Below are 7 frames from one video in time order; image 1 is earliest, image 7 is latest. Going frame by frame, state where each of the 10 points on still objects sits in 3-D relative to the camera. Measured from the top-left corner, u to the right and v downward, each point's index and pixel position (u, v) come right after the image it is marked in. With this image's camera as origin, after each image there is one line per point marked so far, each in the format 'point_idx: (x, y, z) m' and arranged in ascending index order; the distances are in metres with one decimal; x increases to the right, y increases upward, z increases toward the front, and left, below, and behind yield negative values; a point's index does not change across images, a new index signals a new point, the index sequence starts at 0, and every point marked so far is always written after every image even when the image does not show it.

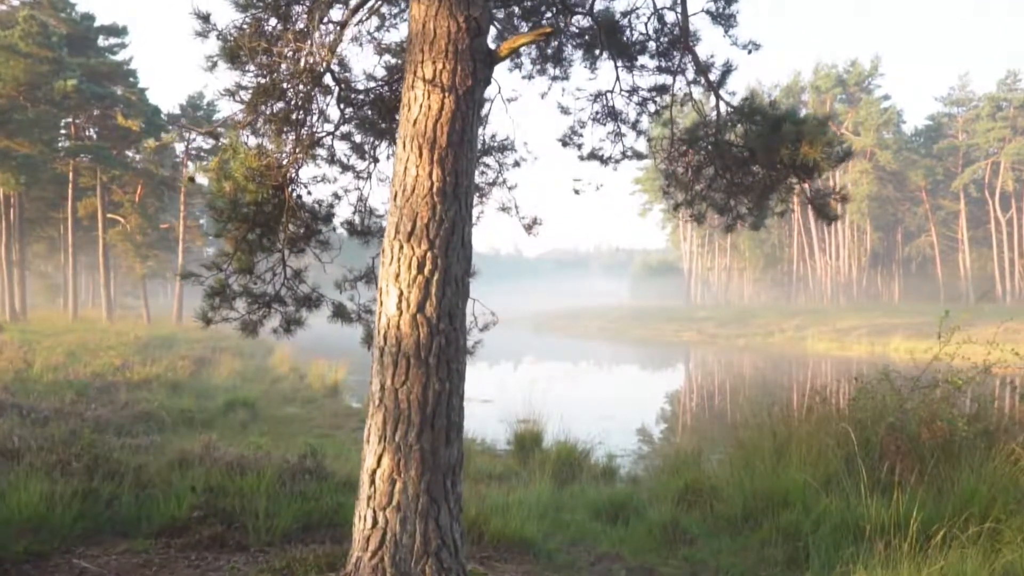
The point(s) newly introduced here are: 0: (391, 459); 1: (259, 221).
0: (-0.5, -0.8, +3.5) m
1: (-1.6, +0.4, +4.9) m
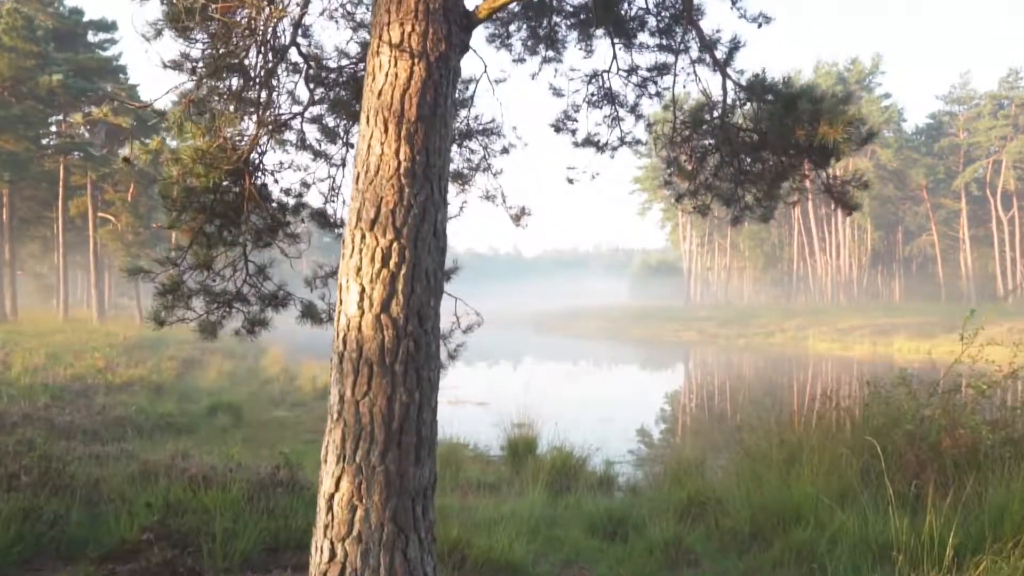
0: (-0.6, -0.7, +3.0) m
1: (-1.7, +0.4, +4.5) m
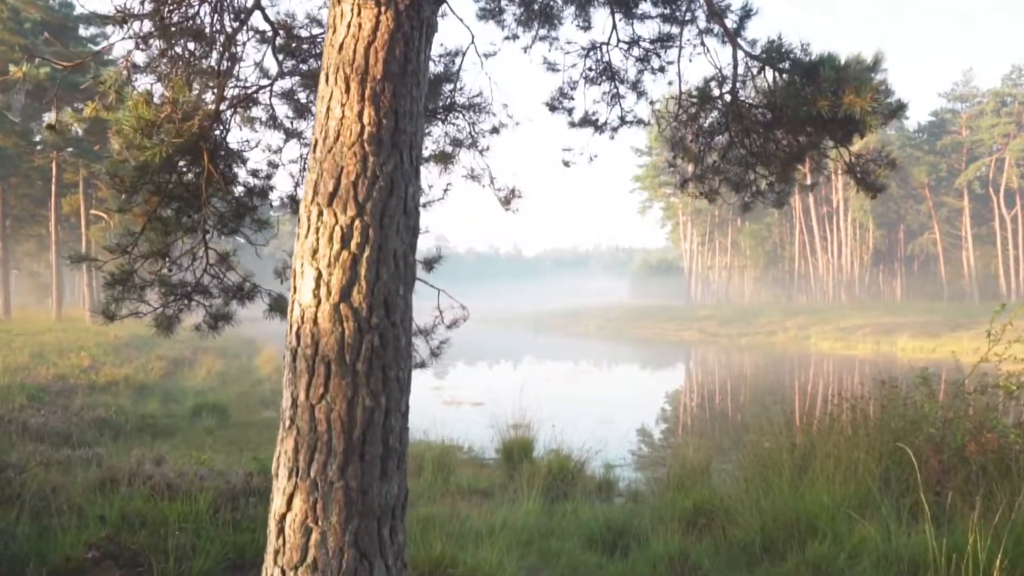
0: (-0.7, -0.7, +2.6) m
1: (-1.7, +0.5, +4.0) m
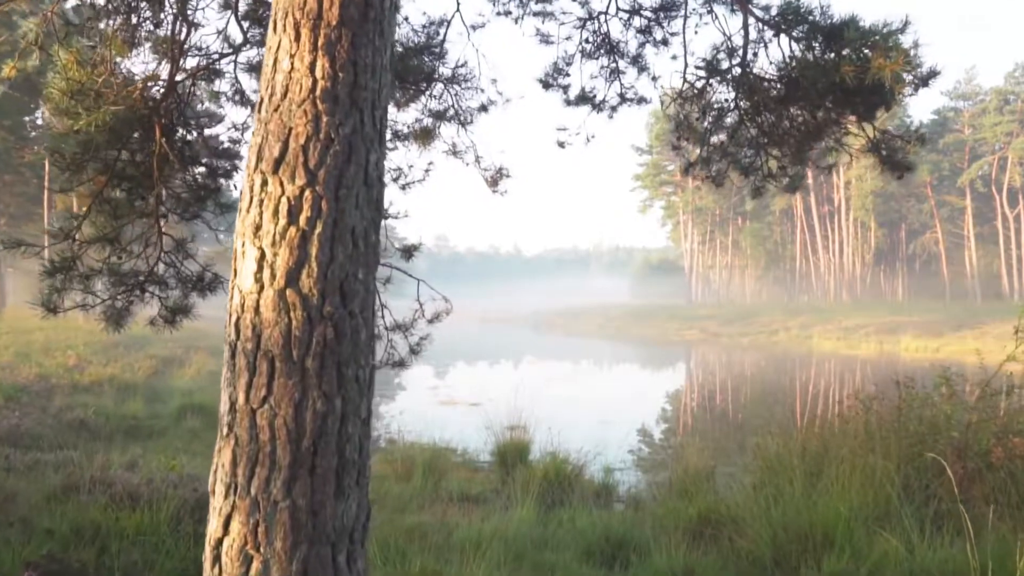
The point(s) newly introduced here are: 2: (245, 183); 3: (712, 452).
0: (-0.7, -0.6, +2.2) m
1: (-1.8, +0.5, +3.6) m
2: (-0.8, +0.3, +2.3) m
3: (+2.5, -2.0, +9.9) m
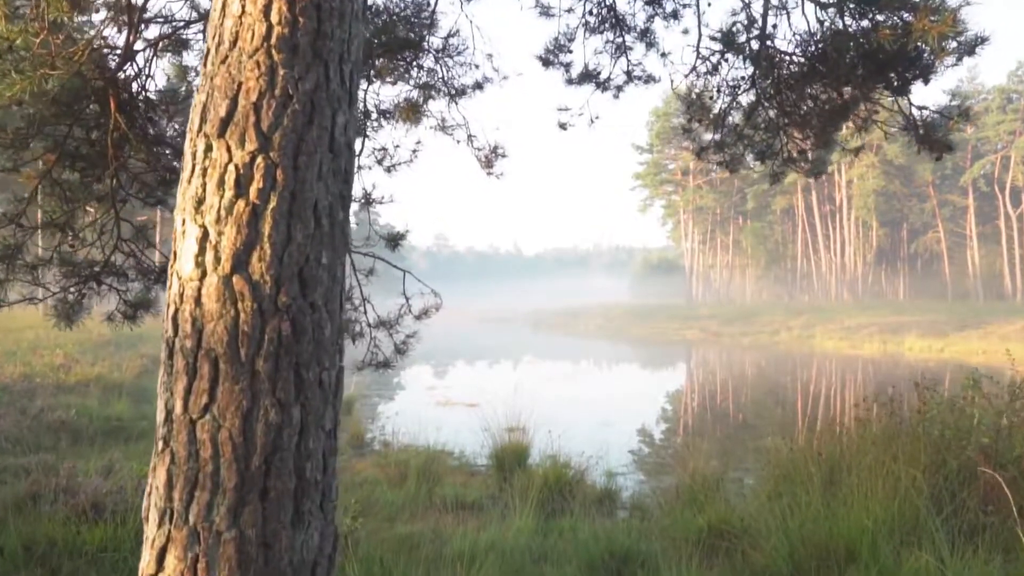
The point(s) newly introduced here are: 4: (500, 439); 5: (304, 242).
0: (-0.7, -0.6, +1.8) m
1: (-1.8, +0.6, +3.3) m
2: (-0.8, +0.3, +1.9) m
3: (+2.5, -2.0, +9.5) m
4: (-0.1, -1.7, +9.0) m
5: (-0.5, +0.1, +1.9) m
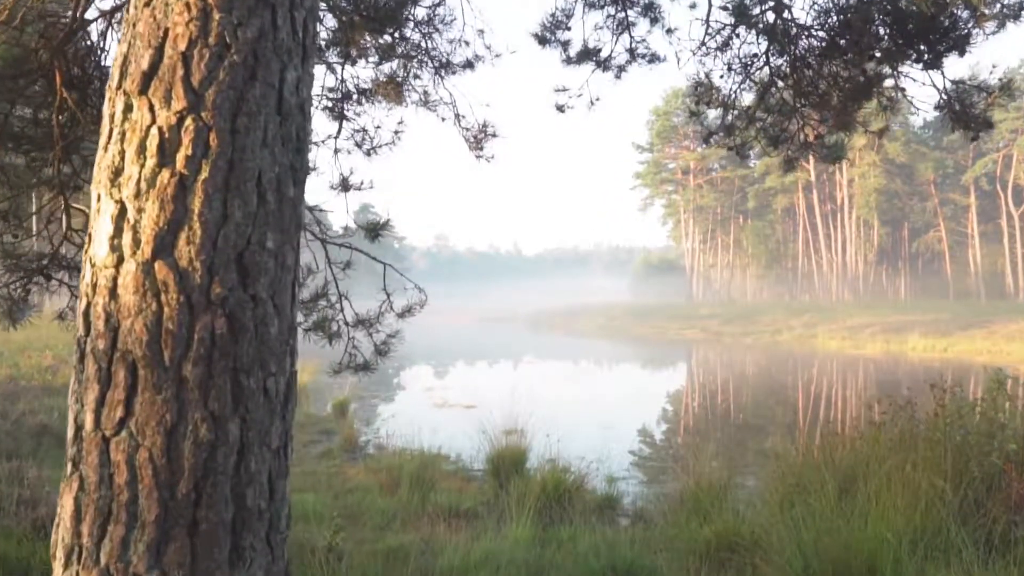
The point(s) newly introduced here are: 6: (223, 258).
0: (-0.8, -0.6, +1.5) m
1: (-1.8, +0.6, +2.9) m
2: (-0.8, +0.4, +1.6) m
3: (+2.4, -2.0, +9.2) m
4: (-0.2, -1.7, +8.7) m
5: (-0.5, +0.1, +1.5) m
6: (-0.6, +0.1, +1.5) m
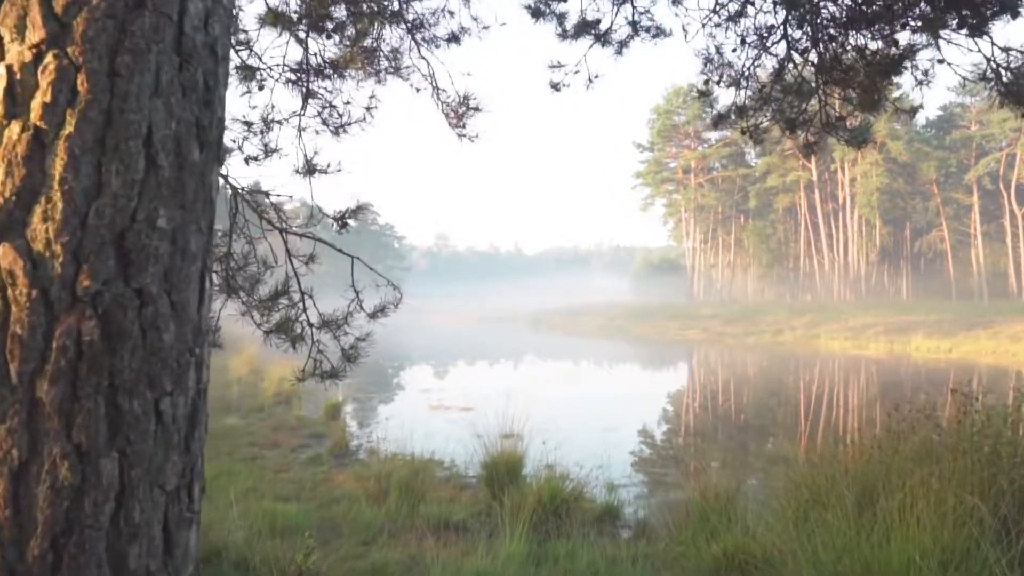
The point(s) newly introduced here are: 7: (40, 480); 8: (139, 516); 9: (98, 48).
0: (-0.8, -0.6, +1.1) m
1: (-1.9, +0.6, +2.6) m
2: (-0.9, +0.4, +1.2) m
3: (+2.4, -2.0, +8.8) m
4: (-0.2, -1.7, +8.3) m
5: (-0.6, +0.1, +1.2) m
6: (-0.6, +0.1, +1.1) m
7: (-0.7, -0.3, +1.1) m
8: (-0.6, -0.3, +1.2) m
9: (-0.6, +0.4, +1.2) m
